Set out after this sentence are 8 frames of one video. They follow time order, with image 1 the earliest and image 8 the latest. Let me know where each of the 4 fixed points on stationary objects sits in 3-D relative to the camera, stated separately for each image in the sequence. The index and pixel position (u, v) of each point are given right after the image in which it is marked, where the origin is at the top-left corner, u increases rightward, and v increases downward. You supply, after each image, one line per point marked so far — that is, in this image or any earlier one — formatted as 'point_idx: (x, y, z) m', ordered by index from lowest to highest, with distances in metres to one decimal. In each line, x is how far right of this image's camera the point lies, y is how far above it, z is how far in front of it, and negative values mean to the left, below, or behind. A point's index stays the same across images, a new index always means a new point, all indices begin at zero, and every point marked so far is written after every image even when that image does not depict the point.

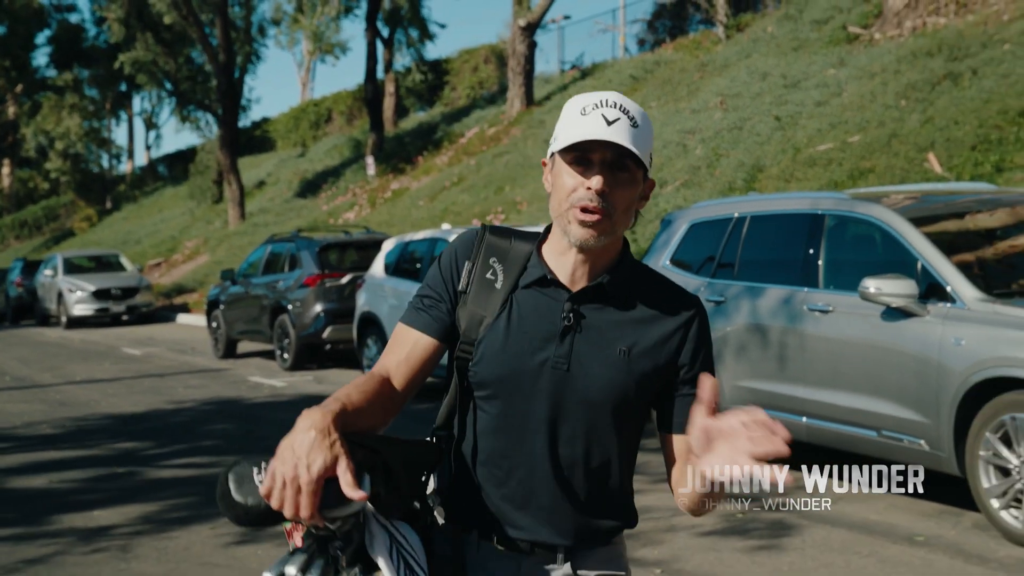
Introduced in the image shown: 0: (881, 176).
0: (+4.4, +1.3, +13.7) m
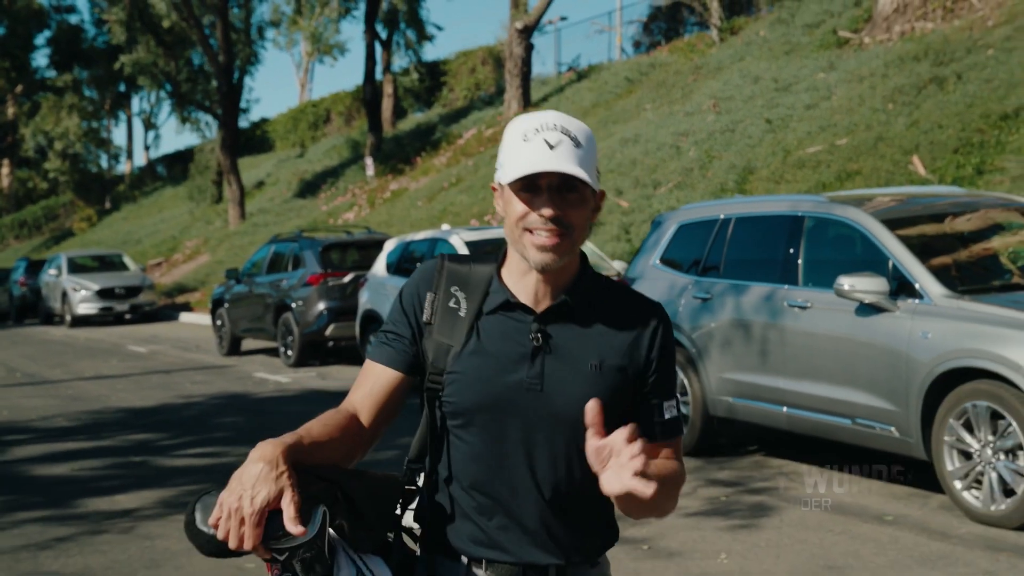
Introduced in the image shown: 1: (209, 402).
0: (+4.4, +1.4, +14.1) m
1: (-3.1, -1.1, +11.5) m
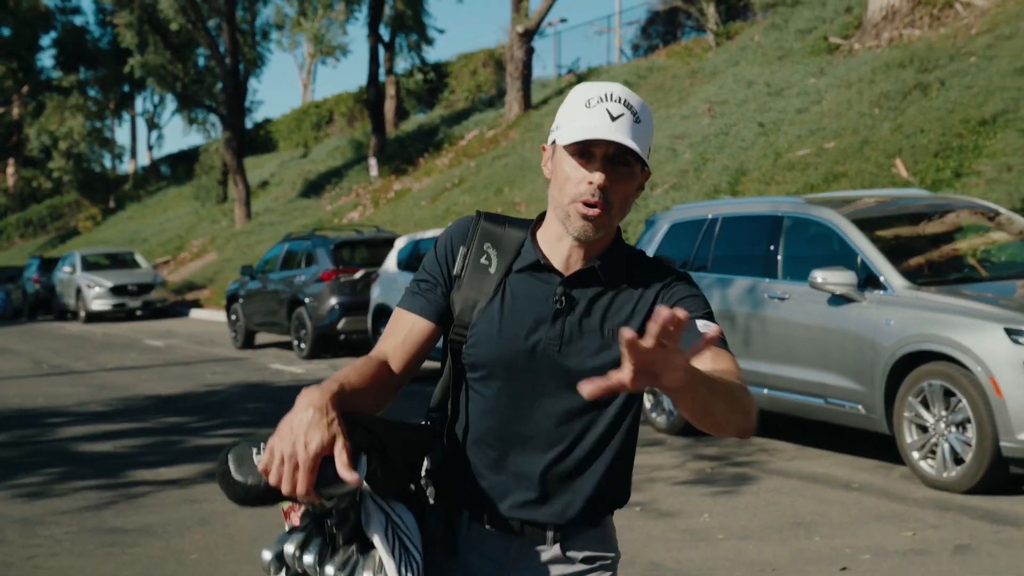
0: (+4.4, +1.4, +14.9) m
1: (-3.0, -1.1, +12.3) m
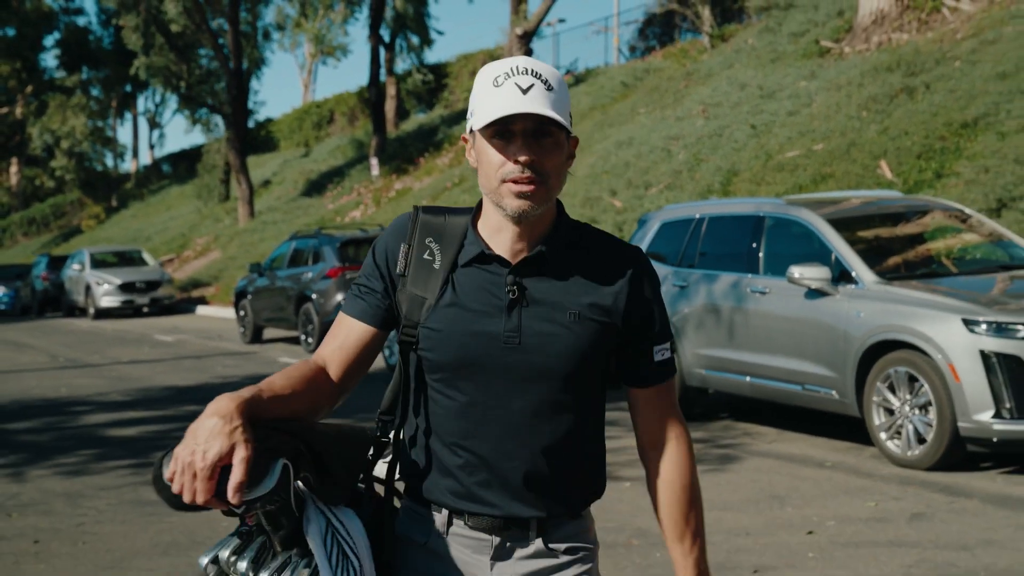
0: (+4.4, +1.4, +15.5) m
1: (-3.0, -1.0, +12.9) m
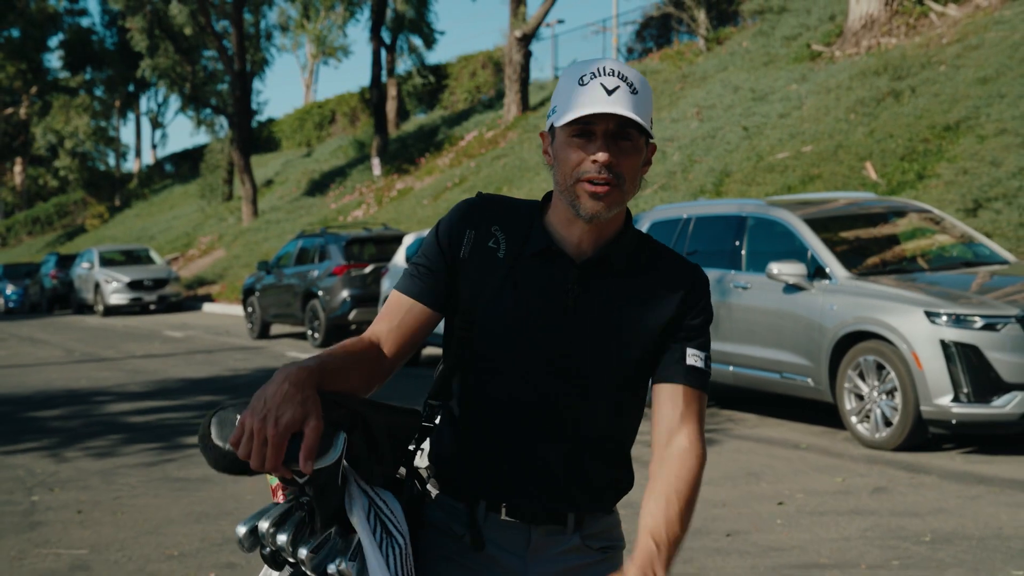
0: (+4.4, +1.5, +16.1) m
1: (-3.0, -1.0, +13.5) m
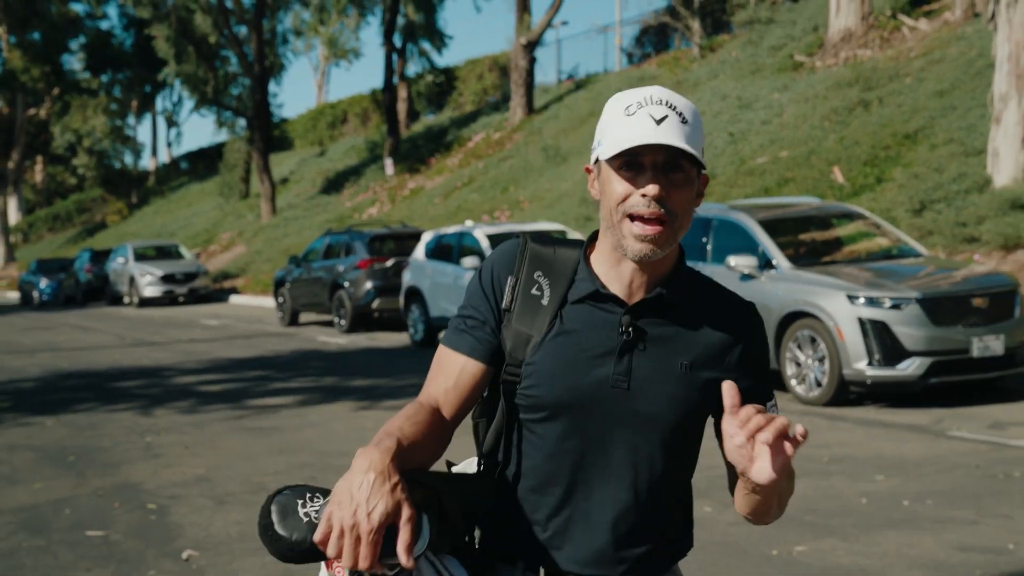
0: (+4.5, +1.6, +18.0) m
1: (-3.0, -0.9, +15.4) m
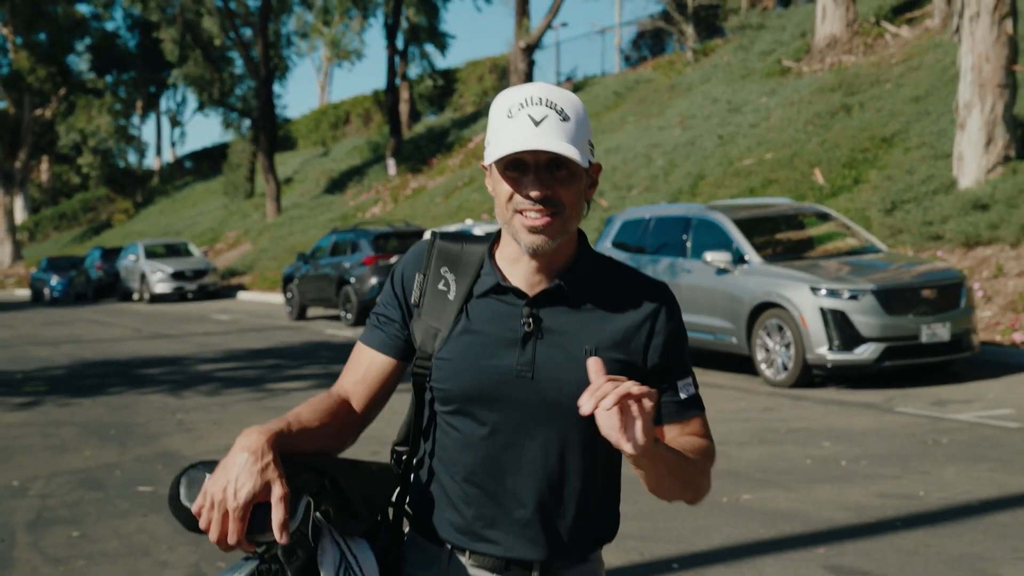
0: (+4.4, +1.7, +18.9) m
1: (-3.0, -0.8, +16.4) m
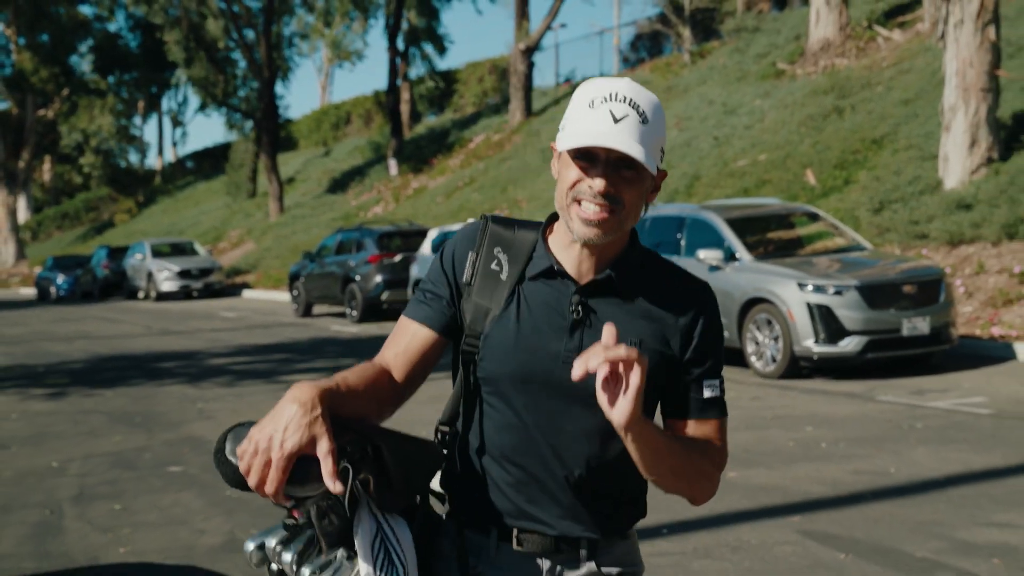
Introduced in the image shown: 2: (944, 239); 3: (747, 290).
0: (+4.4, +1.7, +19.5) m
1: (-3.0, -0.8, +16.9) m
2: (+5.4, +0.6, +14.5) m
3: (+2.3, 0.0, +11.4) m
